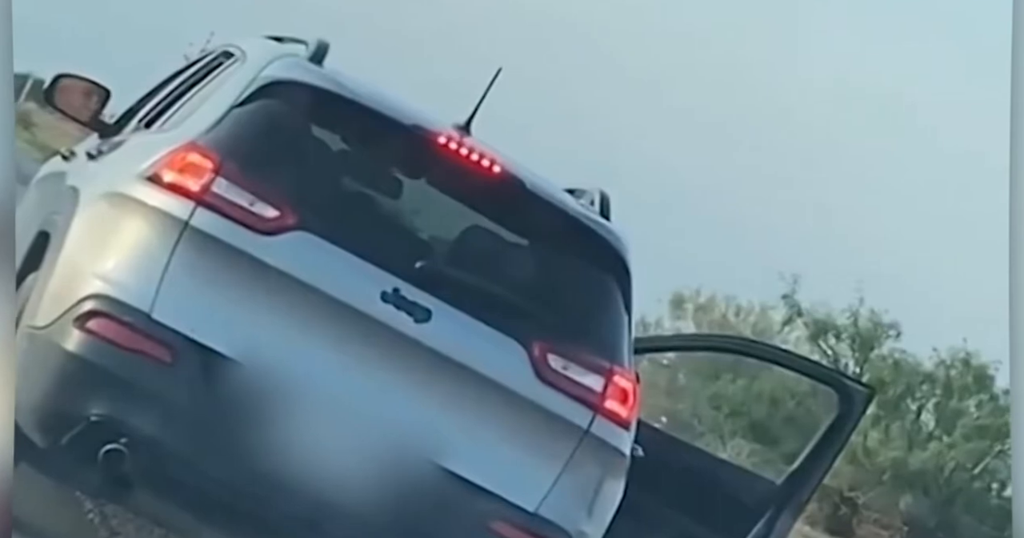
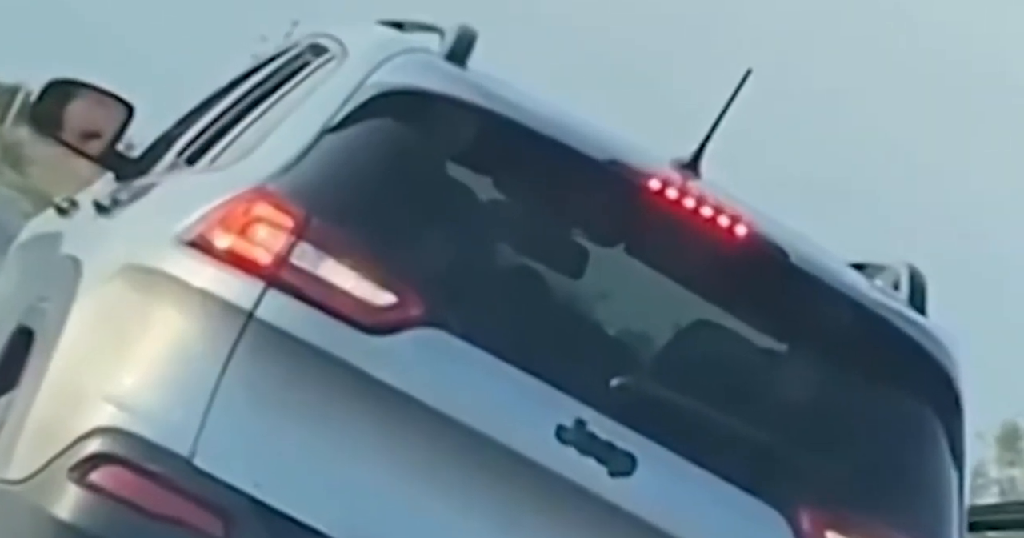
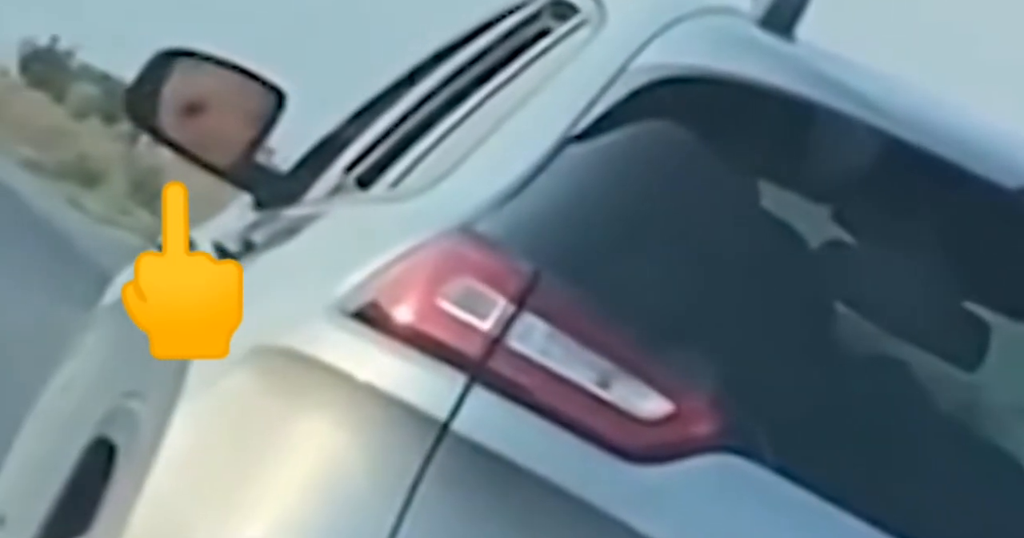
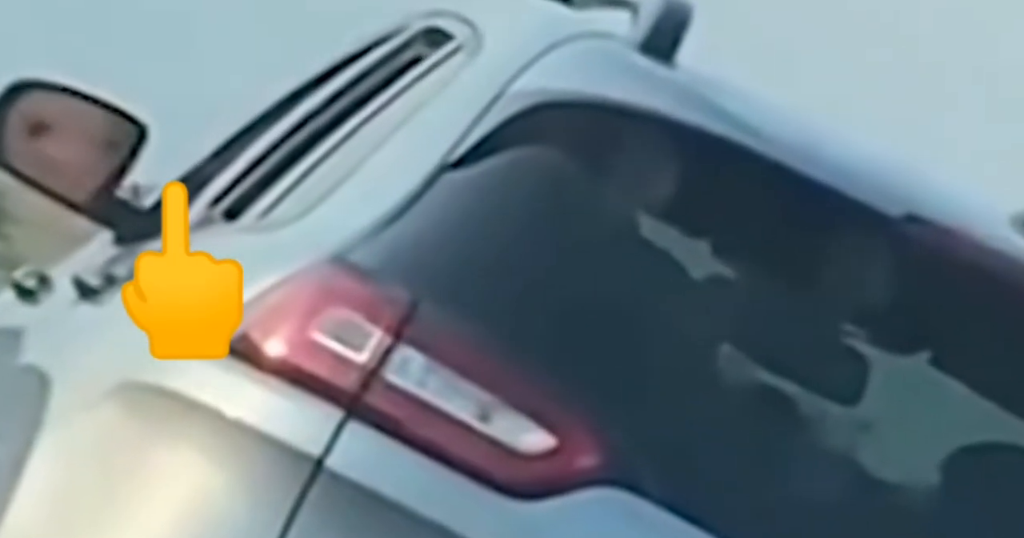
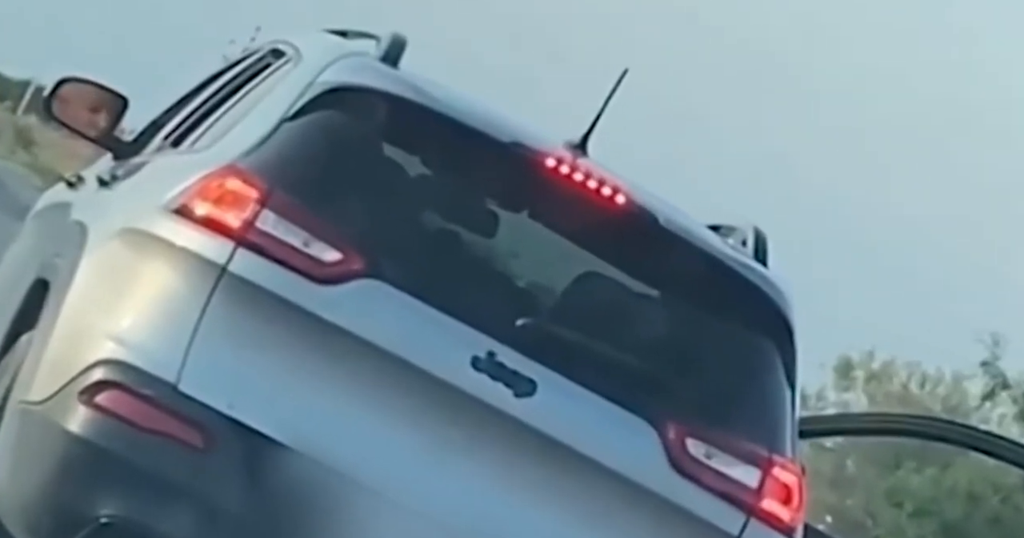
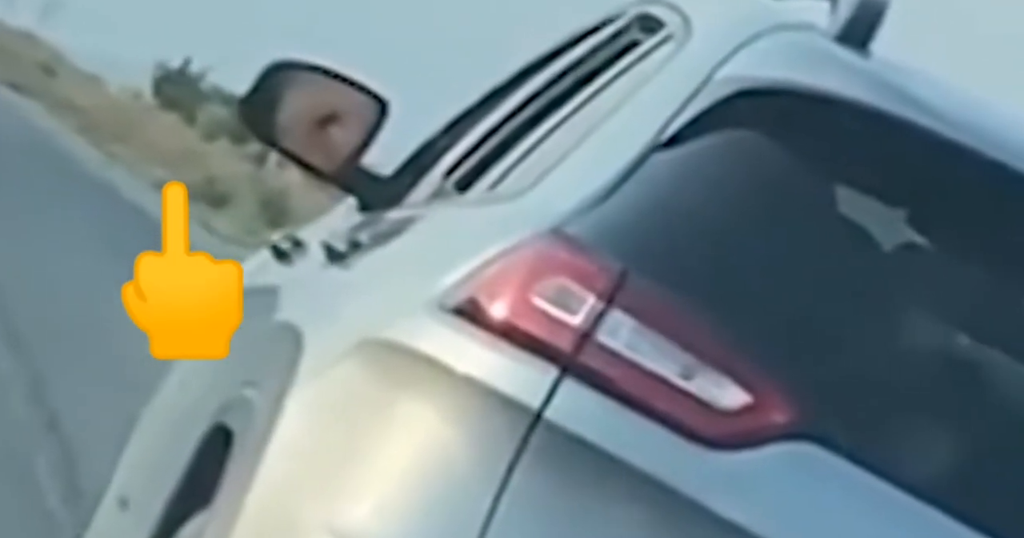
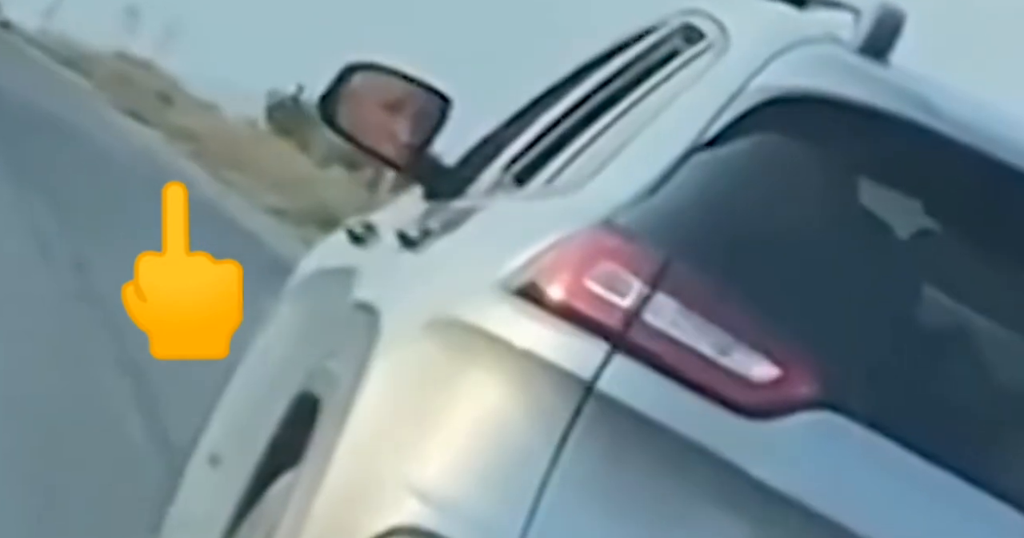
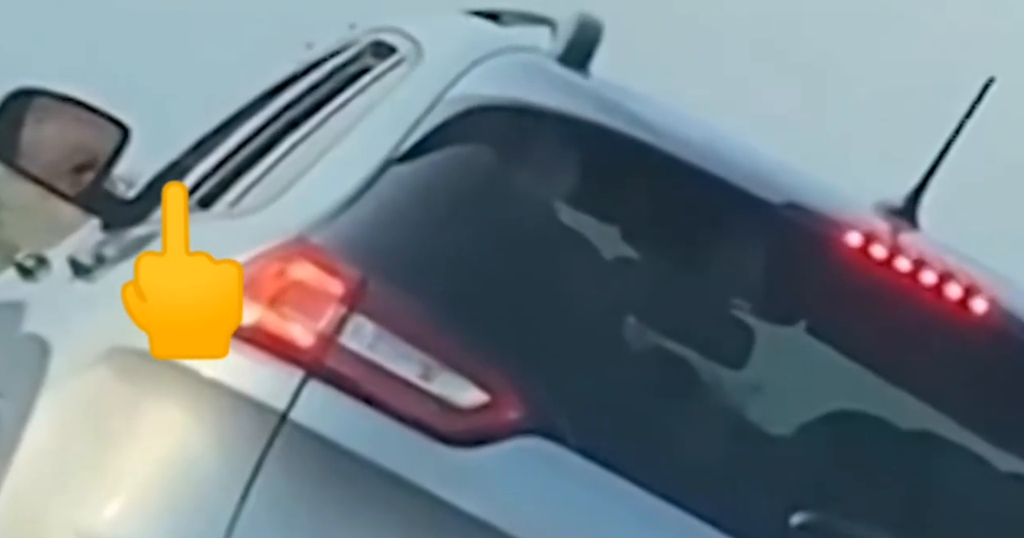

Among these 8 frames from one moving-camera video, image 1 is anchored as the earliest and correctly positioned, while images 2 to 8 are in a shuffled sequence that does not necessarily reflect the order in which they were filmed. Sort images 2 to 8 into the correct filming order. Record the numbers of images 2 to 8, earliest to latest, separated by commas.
5, 2, 8, 4, 3, 6, 7
